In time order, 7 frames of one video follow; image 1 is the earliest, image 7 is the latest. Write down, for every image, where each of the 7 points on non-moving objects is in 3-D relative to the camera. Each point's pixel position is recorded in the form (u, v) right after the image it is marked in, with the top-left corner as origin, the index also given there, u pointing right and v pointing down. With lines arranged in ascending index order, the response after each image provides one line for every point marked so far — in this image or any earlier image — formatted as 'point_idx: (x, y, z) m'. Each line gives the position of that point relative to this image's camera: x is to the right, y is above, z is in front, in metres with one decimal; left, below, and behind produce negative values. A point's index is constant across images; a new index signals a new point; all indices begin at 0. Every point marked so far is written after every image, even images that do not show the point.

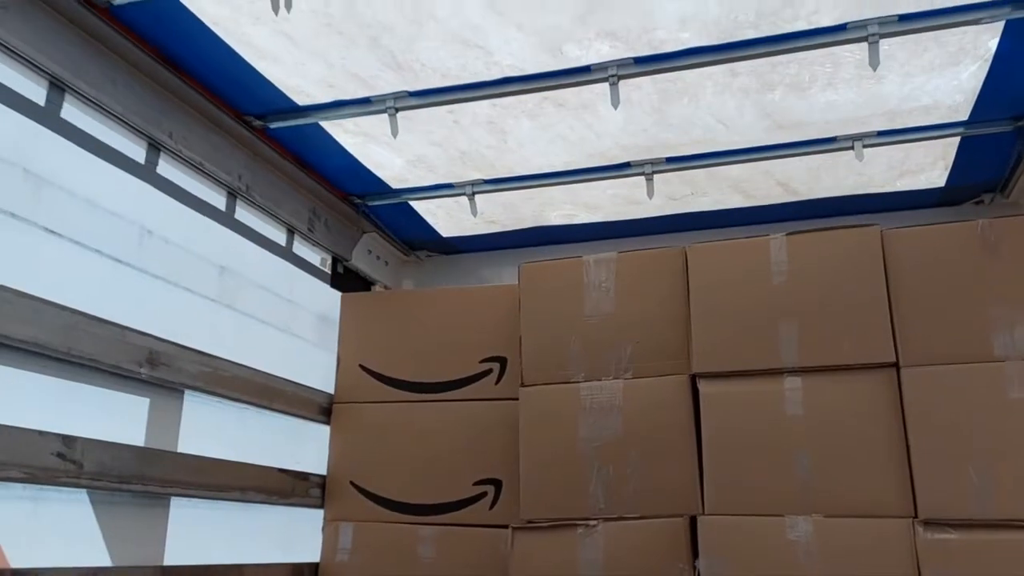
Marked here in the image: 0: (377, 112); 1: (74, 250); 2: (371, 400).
0: (-0.3, +0.3, +1.7) m
1: (-0.7, +0.1, +1.4) m
2: (-0.3, -0.3, +2.1) m
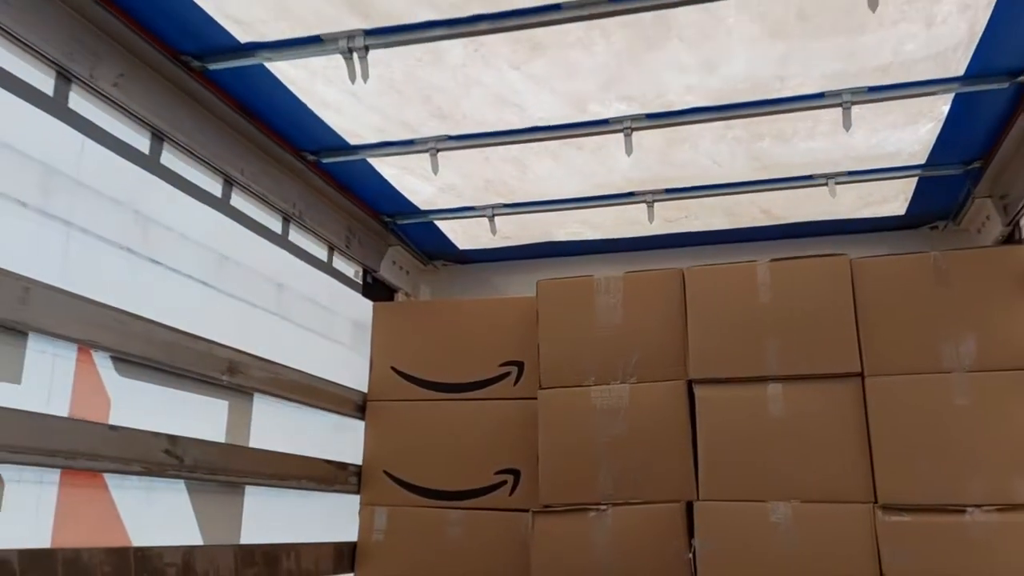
0: (-0.2, +0.3, +1.9) m
1: (-0.6, 0.0, +1.6) m
2: (-0.3, -0.3, +2.3) m
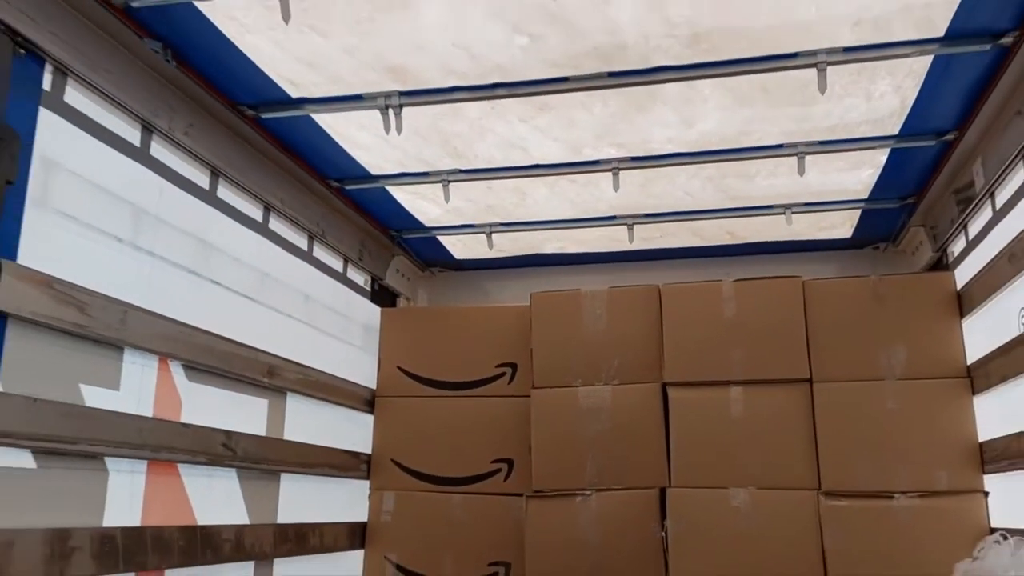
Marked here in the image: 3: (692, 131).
0: (-0.2, +0.3, +2.2) m
1: (-0.6, 0.0, +1.9) m
2: (-0.3, -0.3, +2.6) m
3: (+0.4, +0.3, +1.9) m
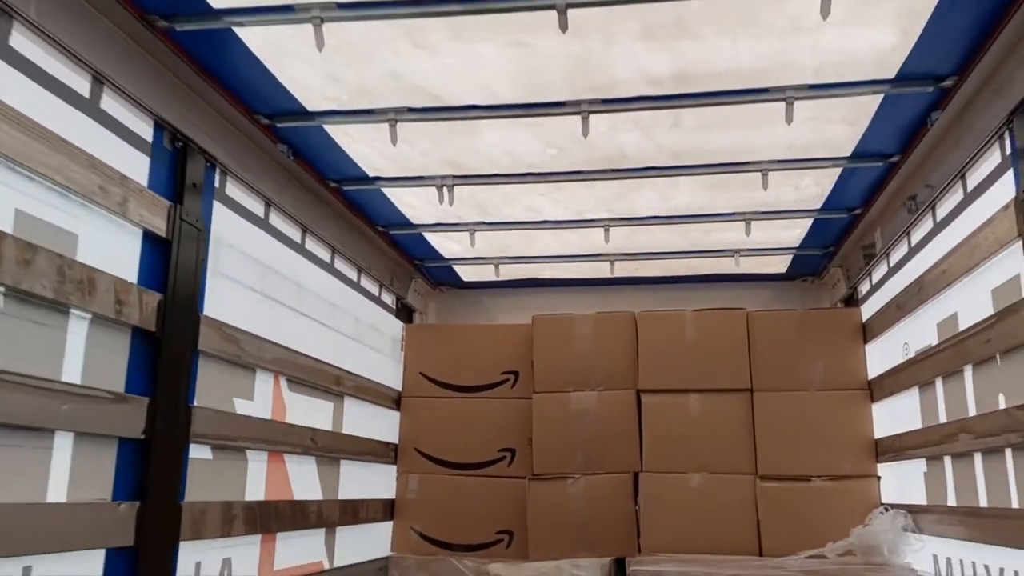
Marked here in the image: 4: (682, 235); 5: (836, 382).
0: (-0.2, +0.2, +2.8) m
1: (-0.6, -0.1, +2.5) m
2: (-0.3, -0.4, +3.2) m
3: (+0.5, +0.2, +2.6) m
4: (+0.6, +0.2, +2.9) m
5: (+1.1, -0.3, +2.9) m
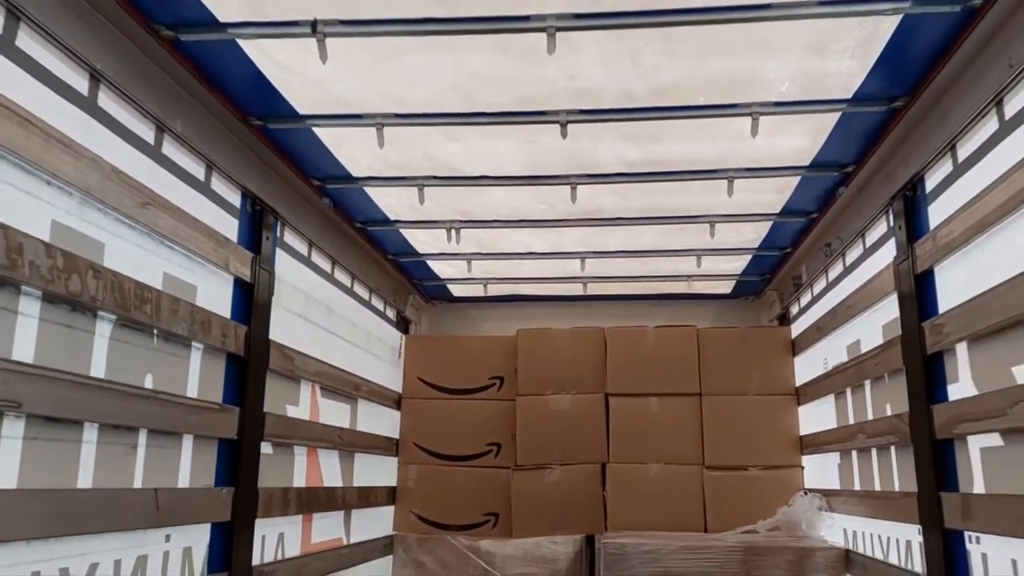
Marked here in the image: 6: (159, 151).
0: (-0.2, +0.1, +3.3) m
1: (-0.6, -0.2, +3.0) m
2: (-0.4, -0.5, +3.7) m
3: (+0.4, +0.2, +3.1) m
4: (+0.5, +0.1, +3.4) m
5: (+1.0, -0.4, +3.5) m
6: (-0.7, +0.3, +1.8) m
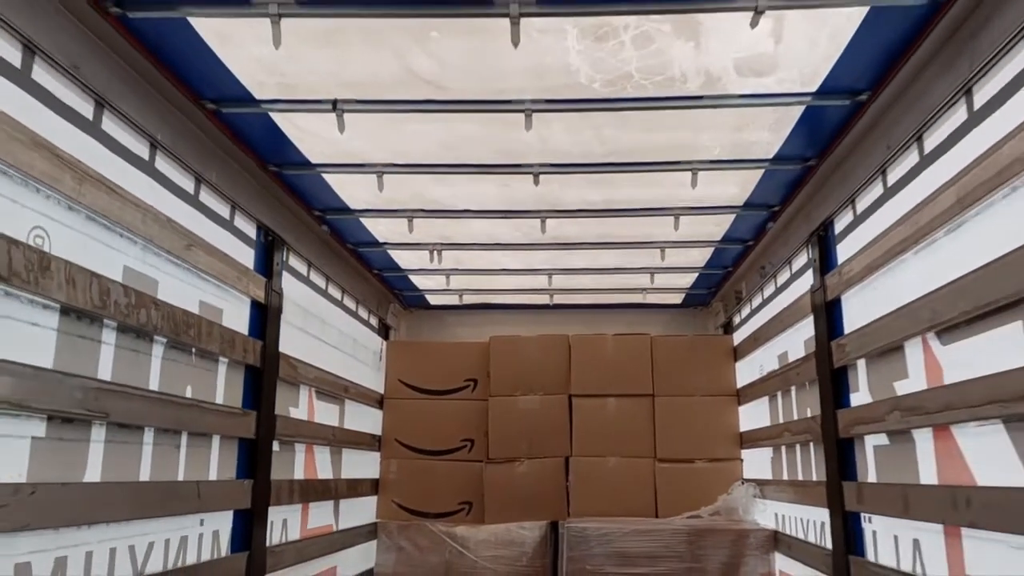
0: (-0.3, +0.1, +3.7) m
1: (-0.7, -0.2, +3.3) m
2: (-0.5, -0.5, +4.1) m
3: (+0.3, +0.1, +3.5) m
4: (+0.4, 0.0, +3.8) m
5: (+0.9, -0.5, +3.9) m
6: (-0.8, +0.2, +2.1) m
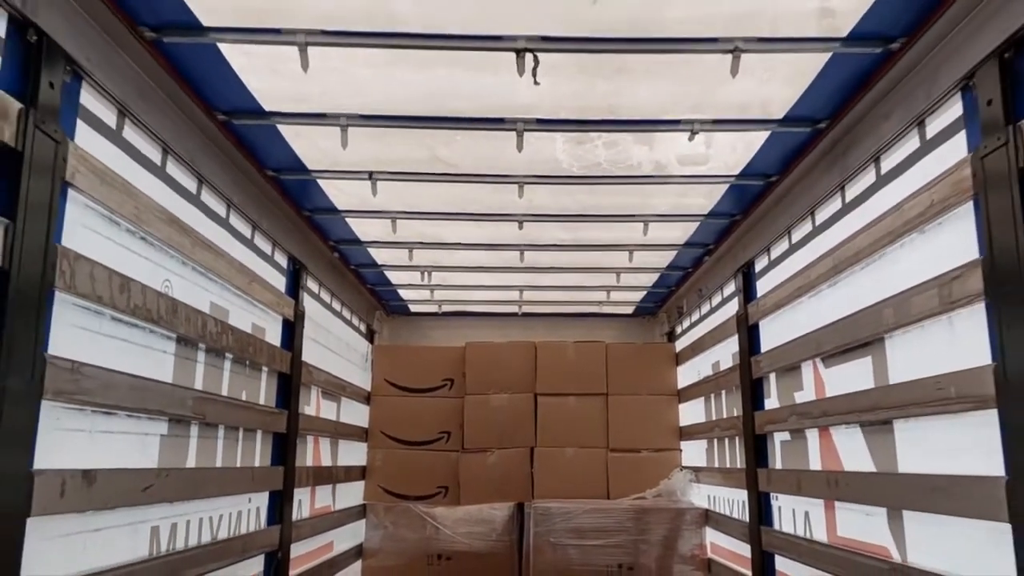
0: (-0.4, 0.0, +4.3) m
1: (-0.8, -0.3, +3.9) m
2: (-0.7, -0.6, +4.7) m
3: (+0.2, 0.0, +4.1) m
4: (+0.3, 0.0, +4.4) m
5: (+0.8, -0.5, +4.5) m
6: (-0.8, +0.1, +2.7) m
